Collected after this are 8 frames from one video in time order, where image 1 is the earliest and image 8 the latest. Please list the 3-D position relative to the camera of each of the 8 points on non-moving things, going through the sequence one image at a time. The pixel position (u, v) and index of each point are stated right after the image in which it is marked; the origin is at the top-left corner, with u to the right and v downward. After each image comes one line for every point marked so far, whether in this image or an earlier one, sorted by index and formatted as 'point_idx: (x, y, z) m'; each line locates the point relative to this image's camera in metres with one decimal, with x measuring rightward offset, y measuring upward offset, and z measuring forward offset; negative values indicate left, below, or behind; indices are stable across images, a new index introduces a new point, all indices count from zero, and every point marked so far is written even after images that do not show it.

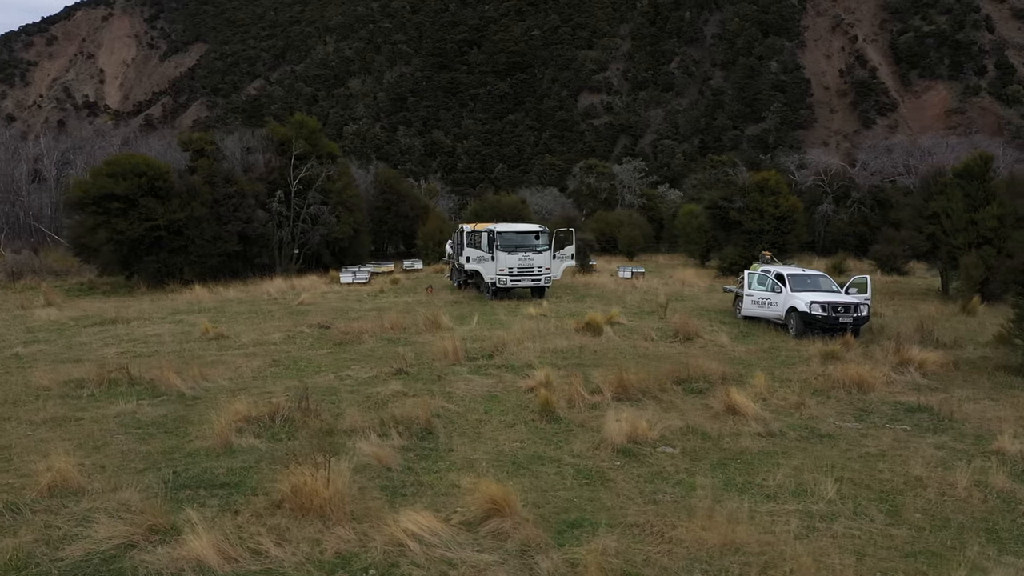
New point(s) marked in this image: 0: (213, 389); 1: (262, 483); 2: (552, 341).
0: (-3.9, -1.3, +10.7) m
1: (-2.1, -1.7, +7.1) m
2: (+0.7, -0.9, +14.0) m
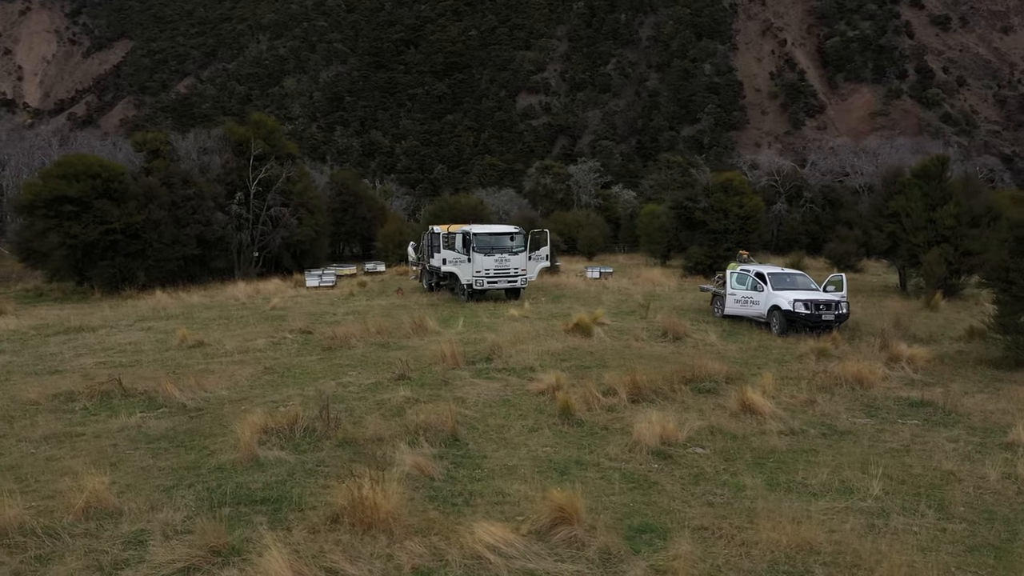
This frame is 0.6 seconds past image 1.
0: (-3.7, -1.4, +10.3) m
1: (-1.7, -1.7, +6.8) m
2: (+0.6, -0.9, +14.0) m
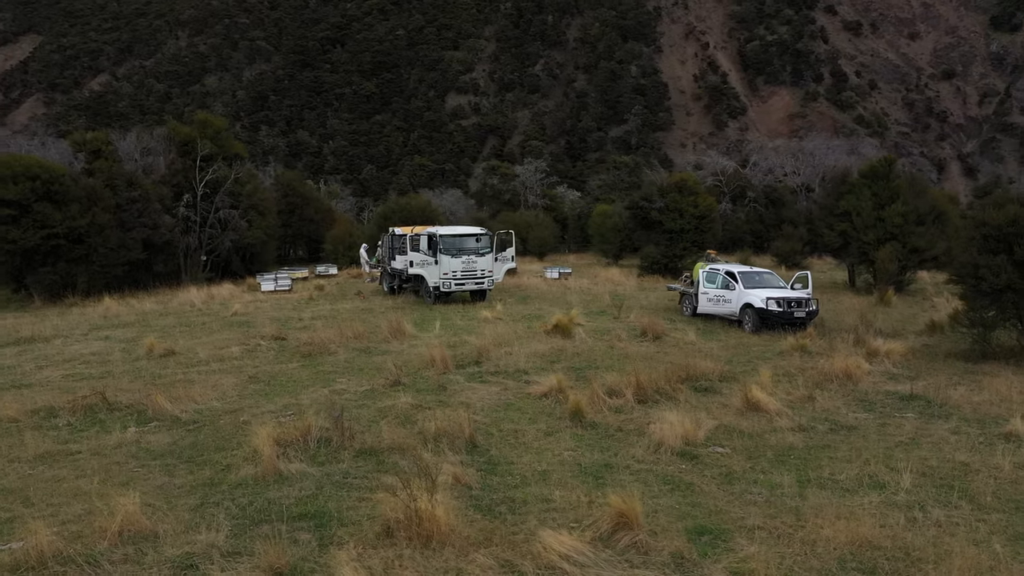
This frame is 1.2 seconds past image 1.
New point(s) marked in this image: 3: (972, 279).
0: (-3.6, -1.5, +9.9) m
1: (-1.3, -1.8, +6.6) m
2: (+0.3, -1.0, +13.9) m
3: (+7.3, +0.1, +13.1) m
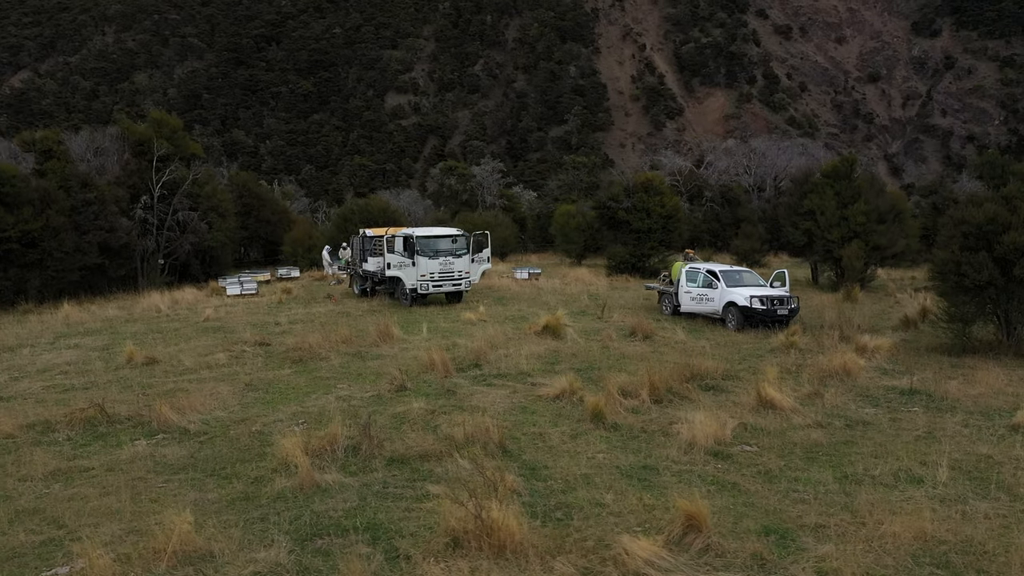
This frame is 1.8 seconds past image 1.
0: (-3.4, -1.6, +9.5) m
1: (-0.9, -1.8, +6.4) m
2: (+0.3, -1.0, +13.8) m
3: (+7.2, +0.2, +13.5) m
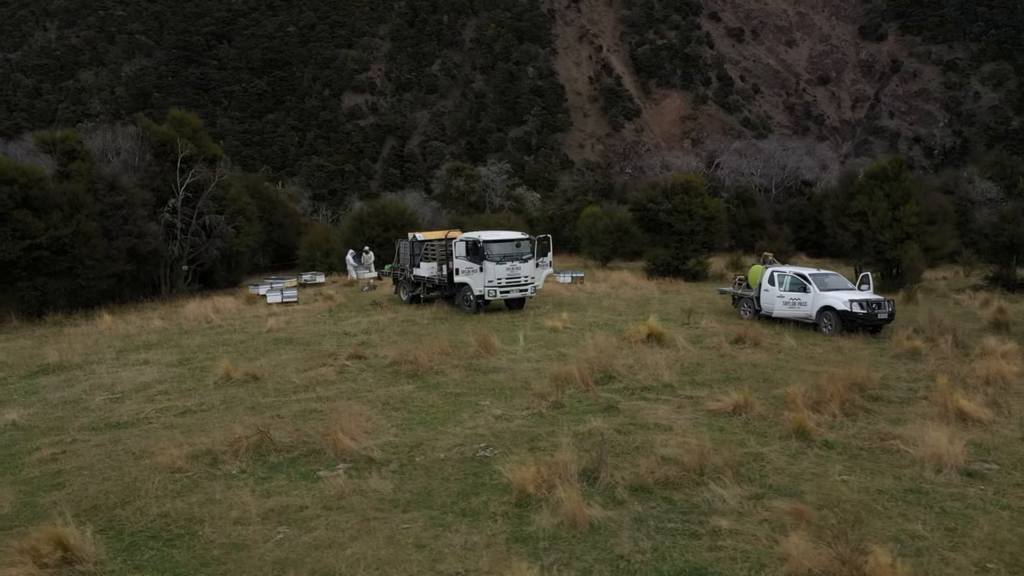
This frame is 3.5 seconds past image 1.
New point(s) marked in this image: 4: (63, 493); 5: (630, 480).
0: (-1.2, -1.7, +8.7) m
1: (+1.5, -1.9, +5.8) m
2: (+2.1, -1.1, +13.2) m
3: (+9.1, +0.2, +13.4) m
4: (-4.1, -1.9, +7.5) m
5: (+1.0, -1.7, +7.5) m
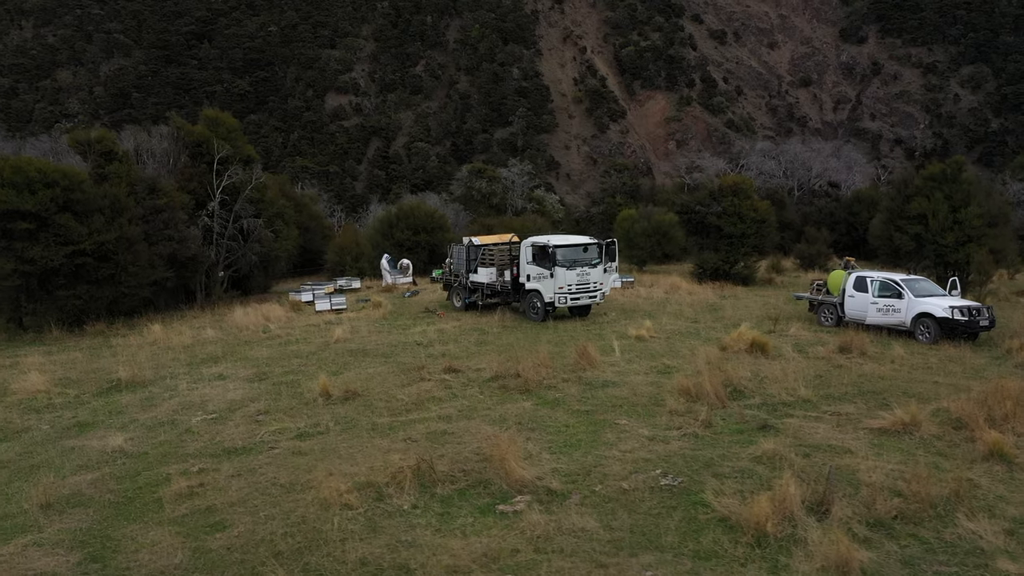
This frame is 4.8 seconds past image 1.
0: (+0.5, -1.8, +7.9) m
1: (+3.3, -2.1, +5.1) m
2: (+3.8, -1.2, +12.6) m
3: (+10.8, +0.1, +12.9) m
4: (-2.3, -2.0, +6.7) m
5: (+2.8, -1.9, +6.8) m
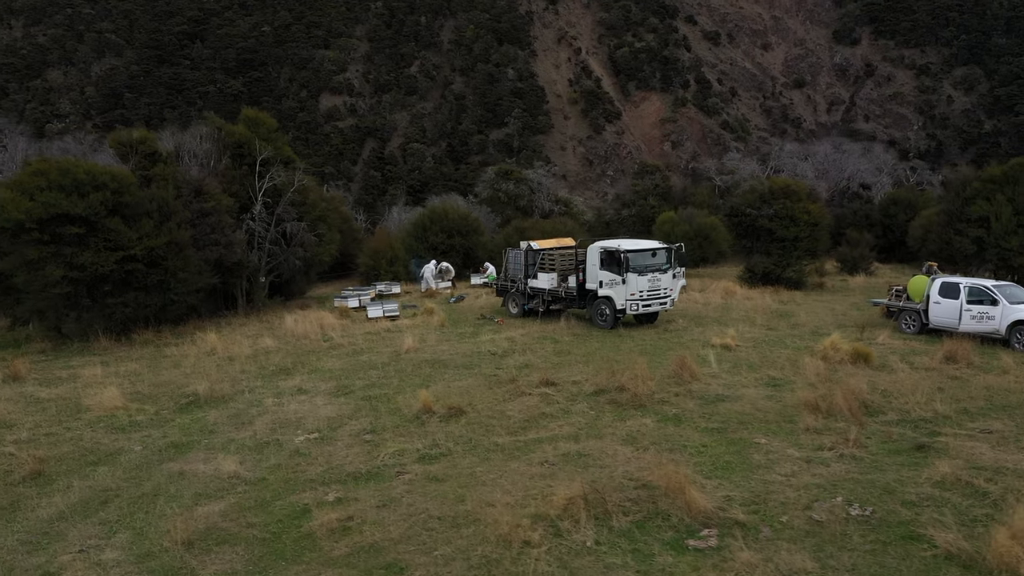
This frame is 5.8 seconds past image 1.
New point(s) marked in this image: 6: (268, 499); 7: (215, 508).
0: (+2.1, -2.0, +7.3) m
1: (+4.9, -2.2, +4.5) m
2: (+5.3, -1.3, +12.0) m
3: (+12.2, 0.0, +12.4) m
4: (-0.7, -2.1, +6.0) m
5: (+4.4, -2.0, +6.2) m
6: (-2.3, -2.0, +7.9) m
7: (-2.8, -2.1, +7.7) m
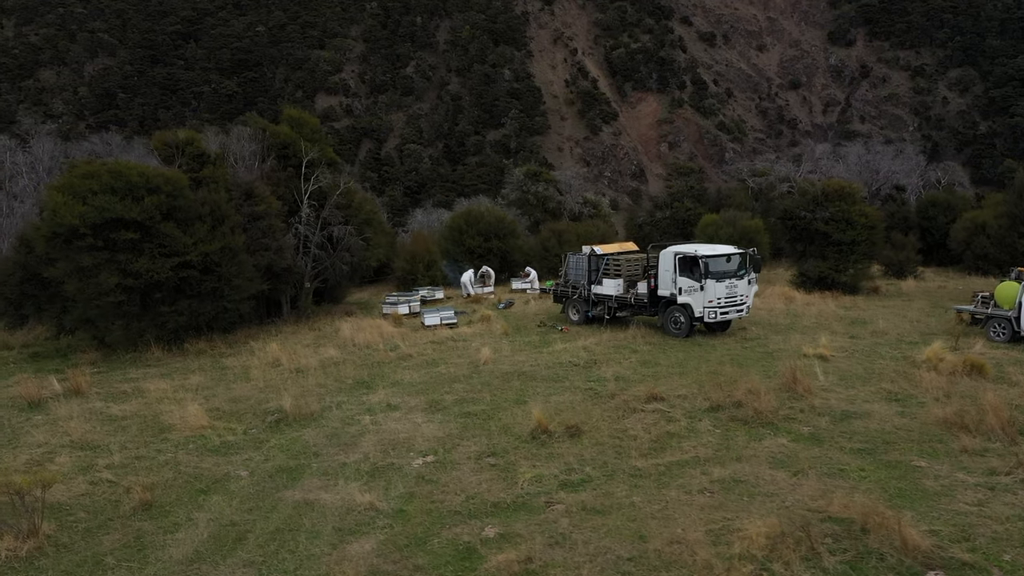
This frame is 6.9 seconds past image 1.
0: (+3.7, -2.1, +6.6) m
1: (+6.5, -2.3, +3.9) m
2: (+6.8, -1.5, +11.4) m
3: (+13.7, -0.2, +11.9) m
4: (+0.9, -2.2, +5.3) m
5: (+6.0, -2.1, +5.6) m
6: (-0.8, -2.2, +7.2) m
7: (-1.2, -2.2, +7.0) m
